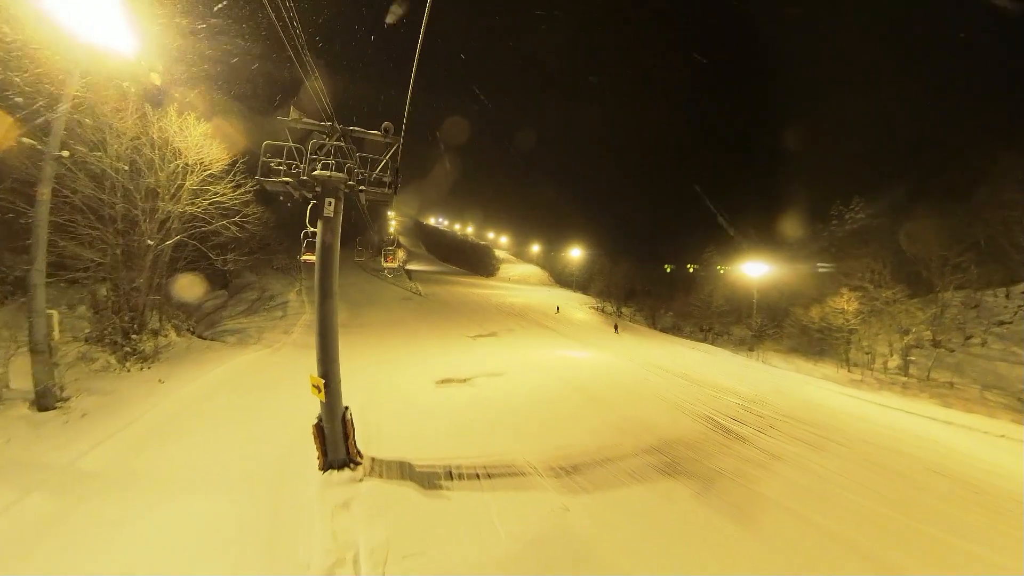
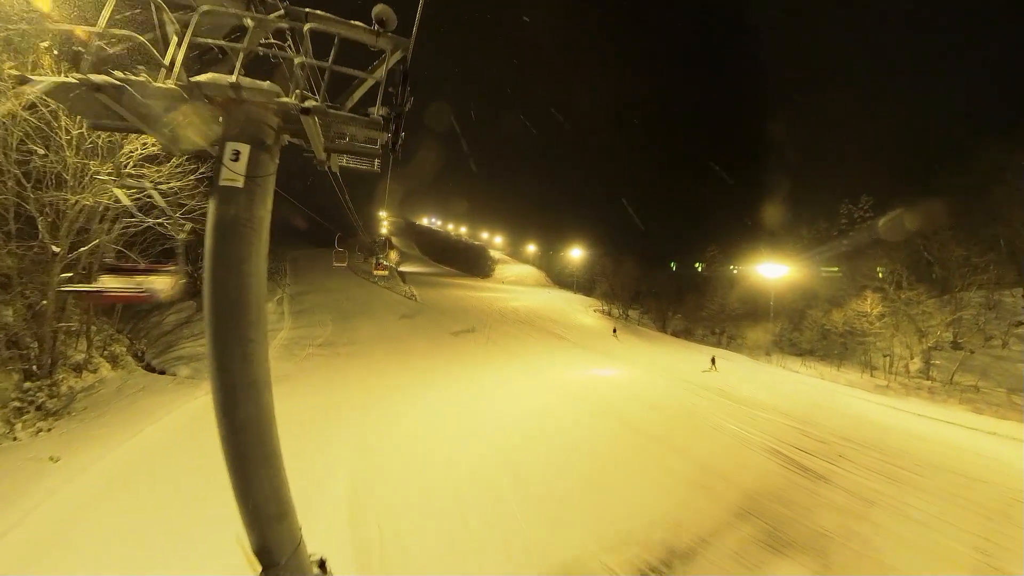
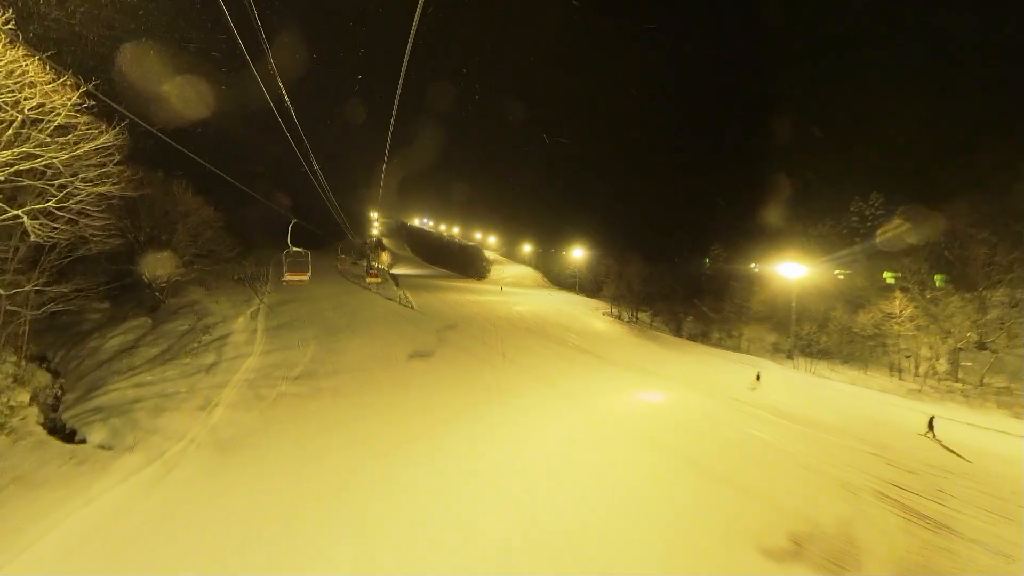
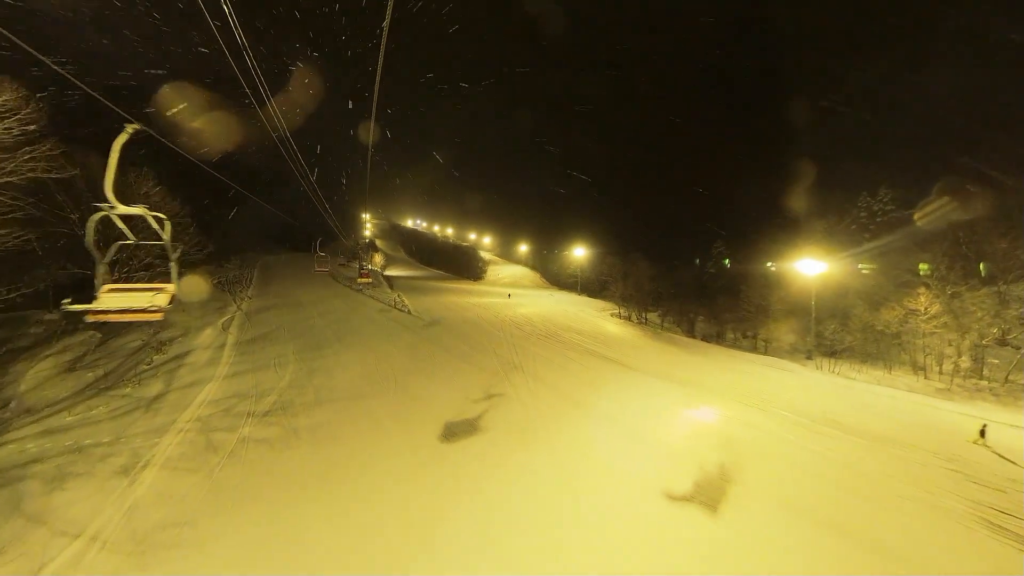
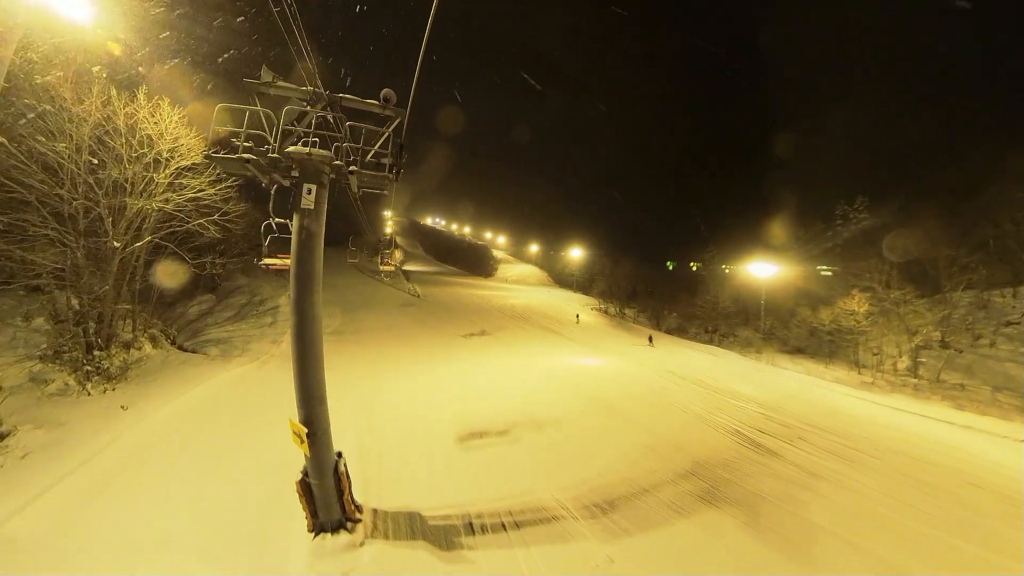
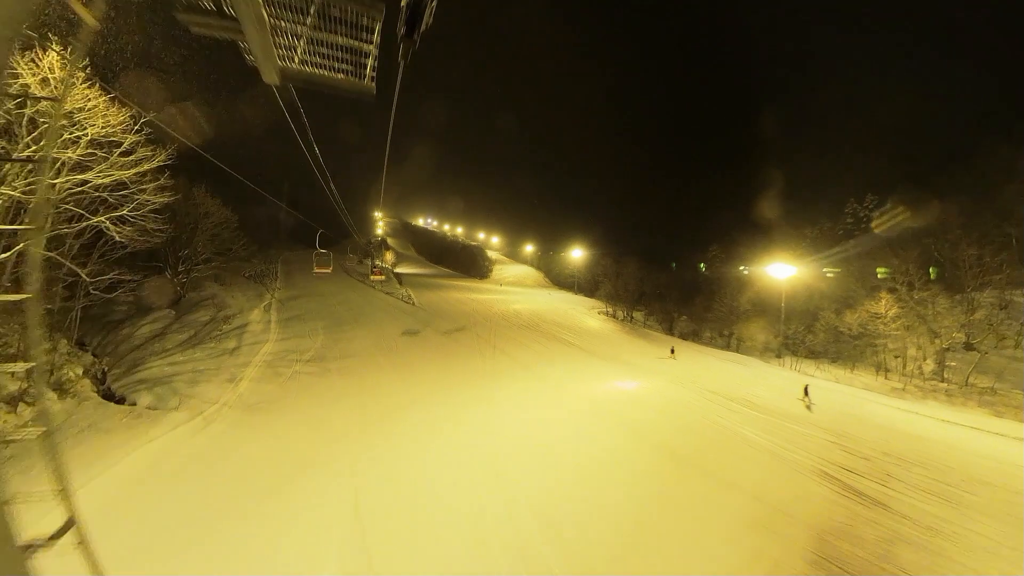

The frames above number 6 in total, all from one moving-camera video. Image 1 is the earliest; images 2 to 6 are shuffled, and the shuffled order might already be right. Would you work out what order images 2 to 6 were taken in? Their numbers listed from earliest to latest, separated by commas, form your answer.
5, 2, 6, 3, 4
